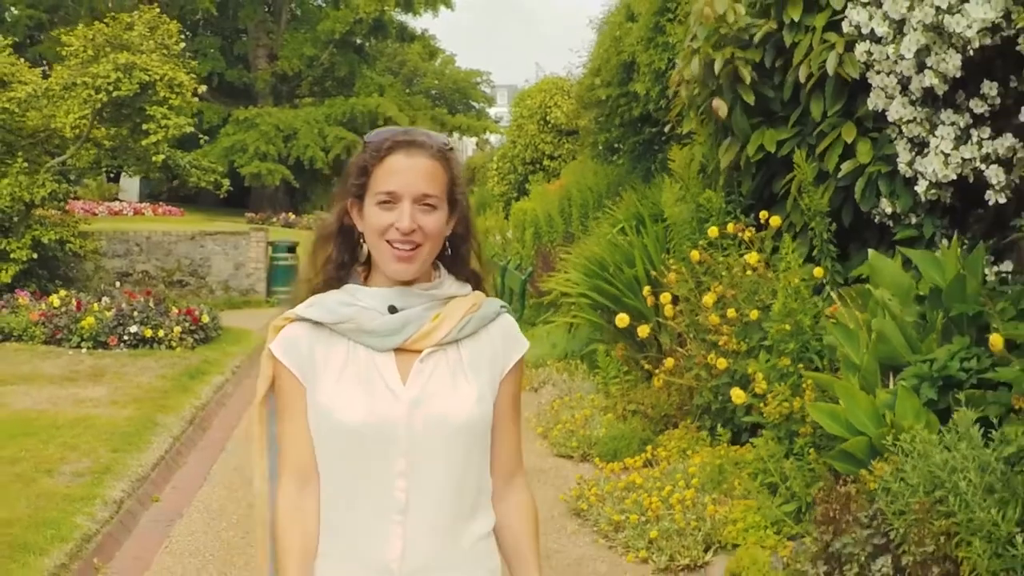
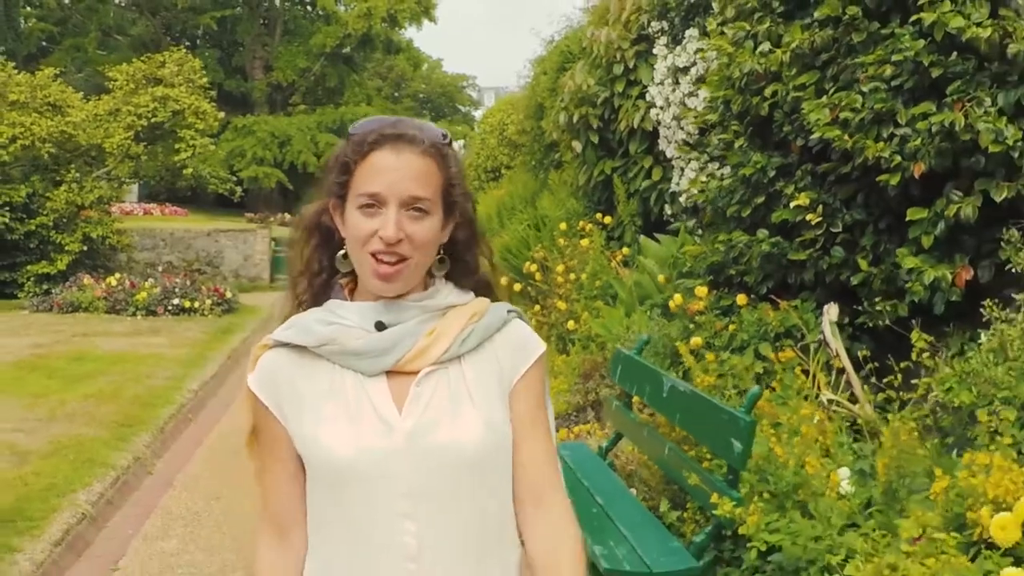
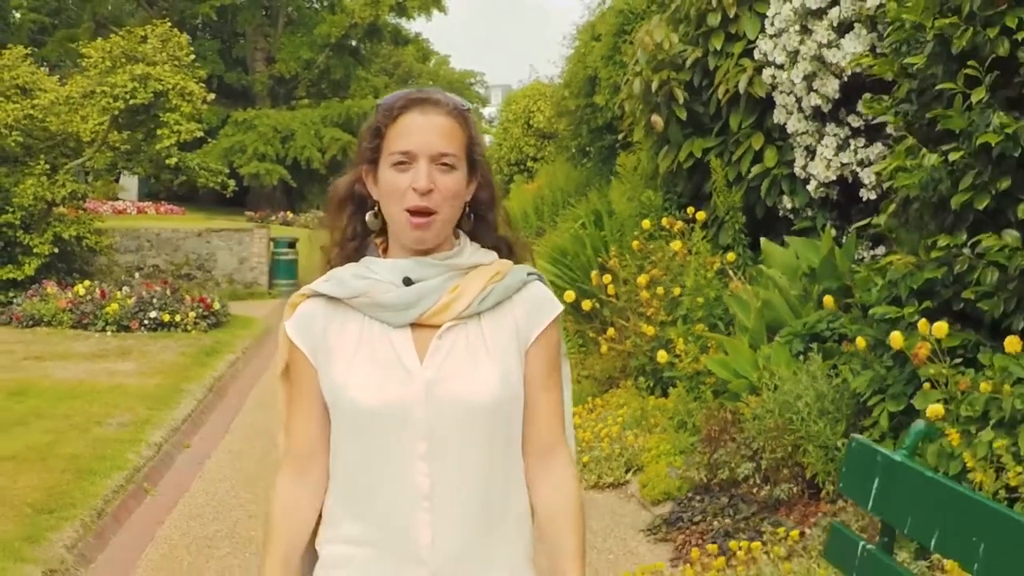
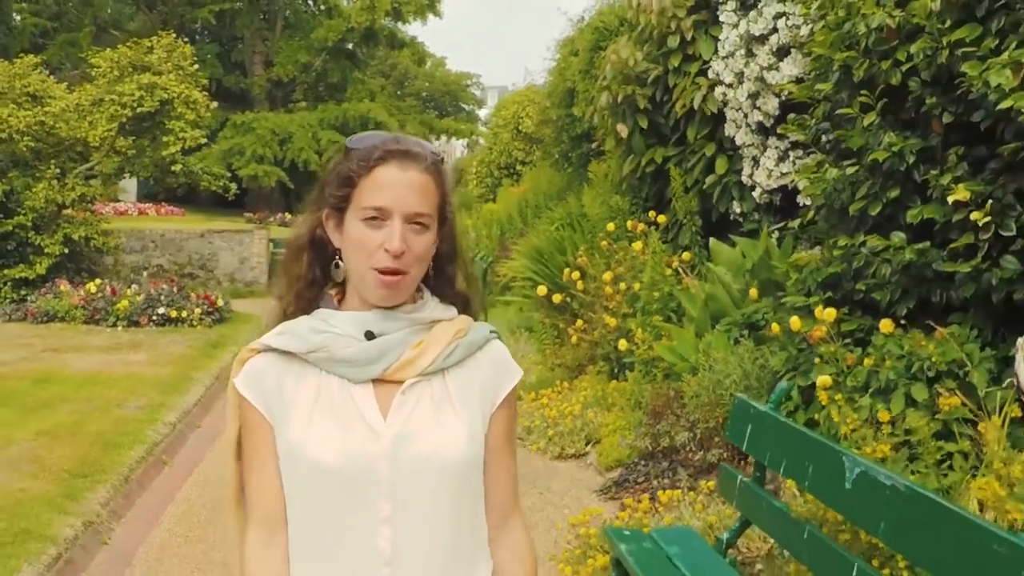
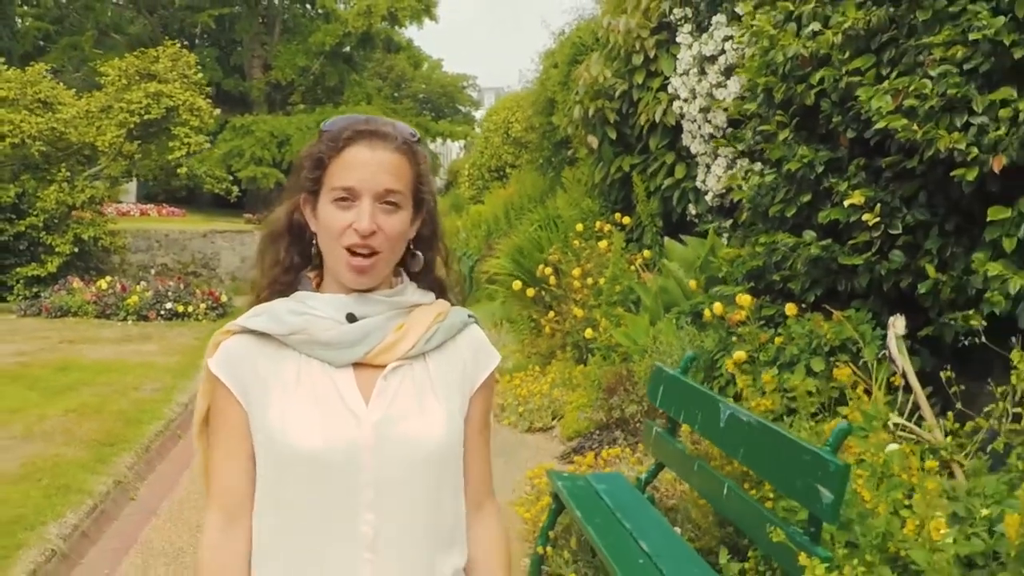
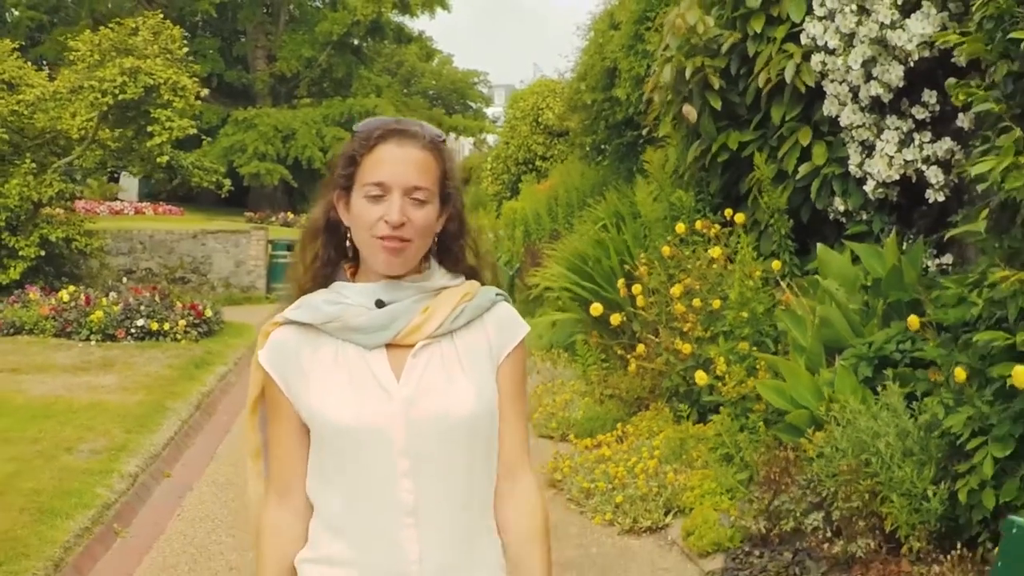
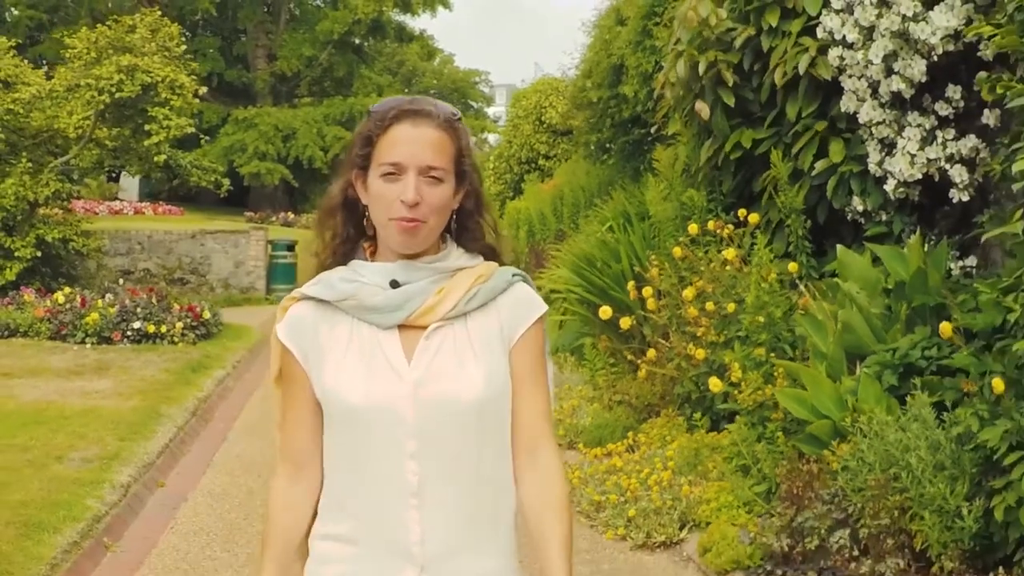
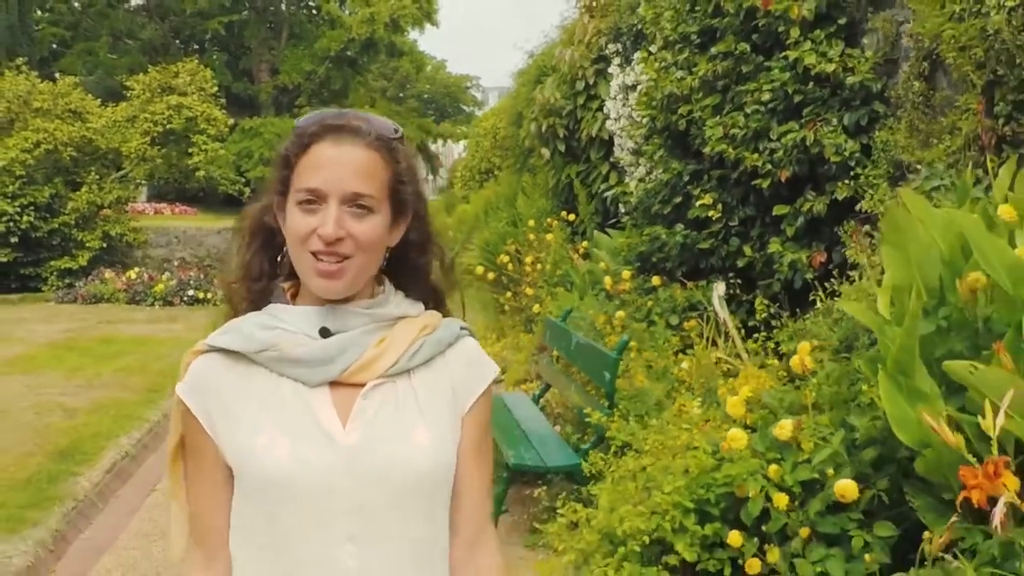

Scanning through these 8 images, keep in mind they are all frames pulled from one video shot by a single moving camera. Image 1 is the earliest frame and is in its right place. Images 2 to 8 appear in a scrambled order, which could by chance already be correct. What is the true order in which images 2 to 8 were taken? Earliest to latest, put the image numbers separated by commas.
7, 6, 3, 4, 5, 2, 8
